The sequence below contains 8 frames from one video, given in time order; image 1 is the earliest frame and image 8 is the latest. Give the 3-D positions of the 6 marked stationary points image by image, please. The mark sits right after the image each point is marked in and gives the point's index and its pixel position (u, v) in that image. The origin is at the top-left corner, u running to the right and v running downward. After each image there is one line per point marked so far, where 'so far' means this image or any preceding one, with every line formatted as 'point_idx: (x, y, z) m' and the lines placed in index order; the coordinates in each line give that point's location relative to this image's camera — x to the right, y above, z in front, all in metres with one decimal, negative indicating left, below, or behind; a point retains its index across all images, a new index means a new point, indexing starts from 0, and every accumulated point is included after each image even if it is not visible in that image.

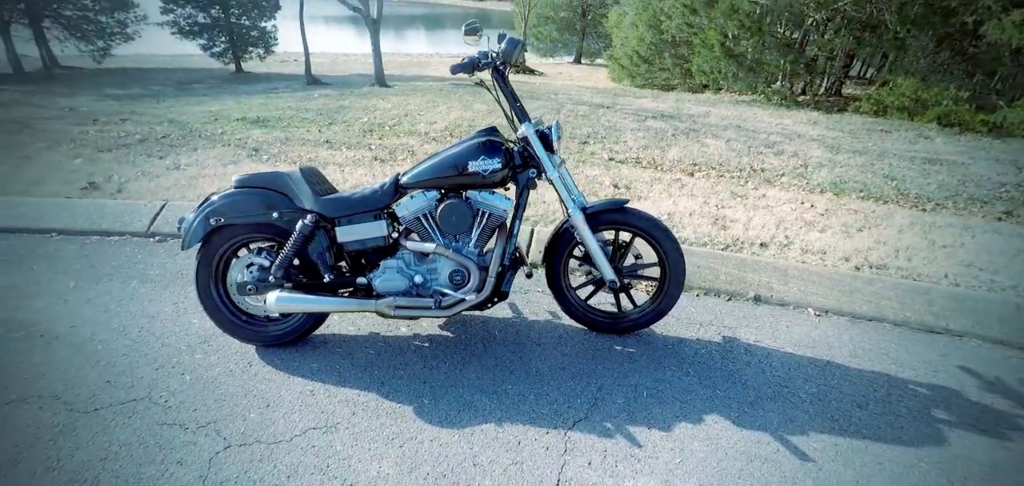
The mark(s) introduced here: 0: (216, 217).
0: (-1.5, +0.1, +2.7) m
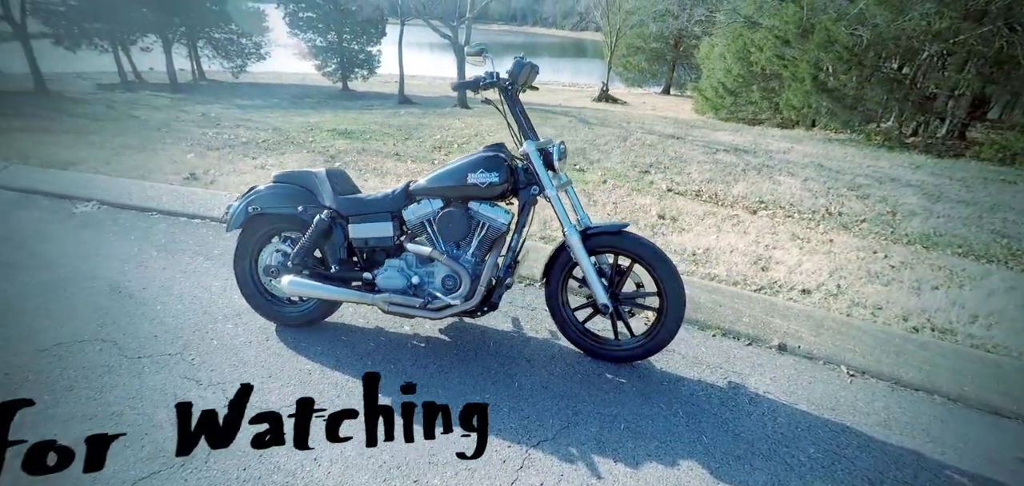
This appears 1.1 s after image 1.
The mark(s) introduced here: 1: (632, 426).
0: (-1.5, +0.2, +3.0) m
1: (+0.6, -0.9, +2.6) m
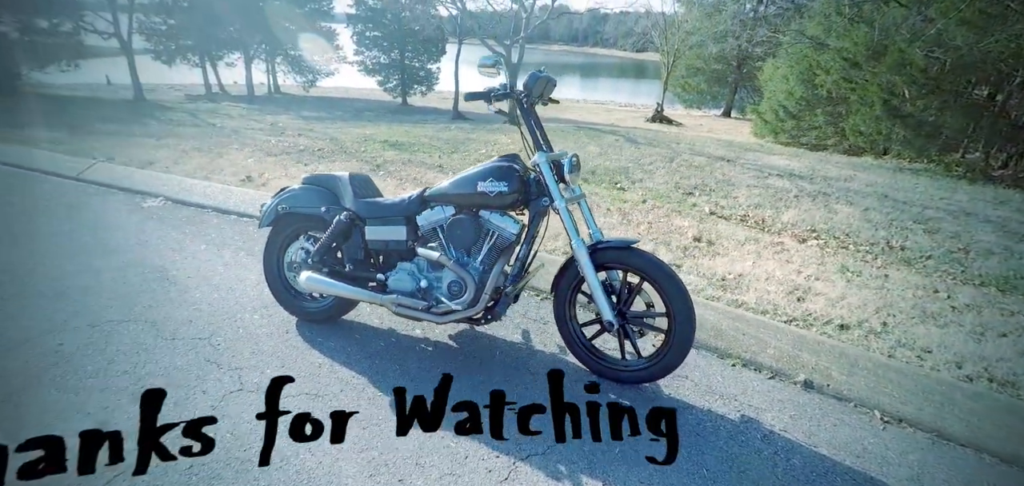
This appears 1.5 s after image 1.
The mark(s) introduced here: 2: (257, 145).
0: (-1.4, +0.2, +3.2) m
1: (+0.6, -1.0, +2.5) m
2: (-3.2, +1.2, +6.7) m
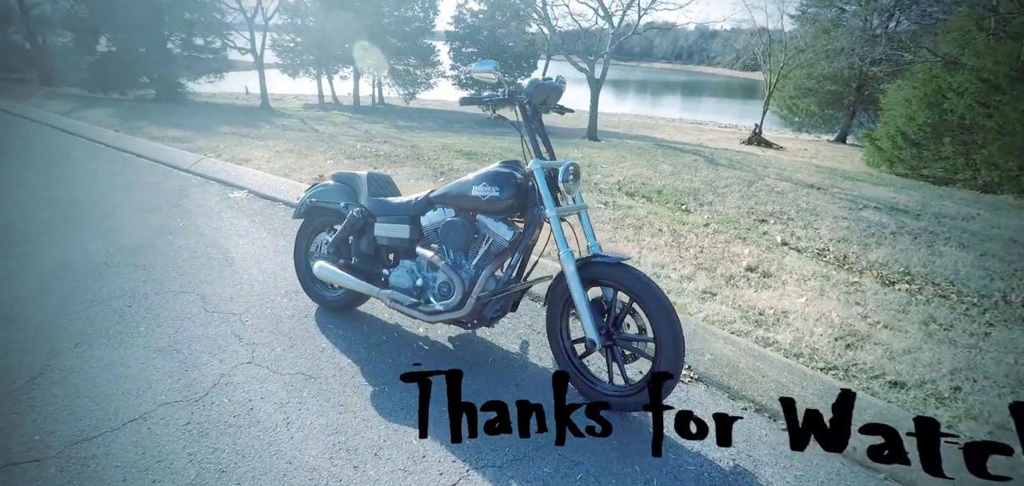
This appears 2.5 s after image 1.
0: (-1.3, +0.3, +3.5) m
1: (+0.3, -1.0, +2.4) m
2: (-2.3, +1.3, +7.3) m
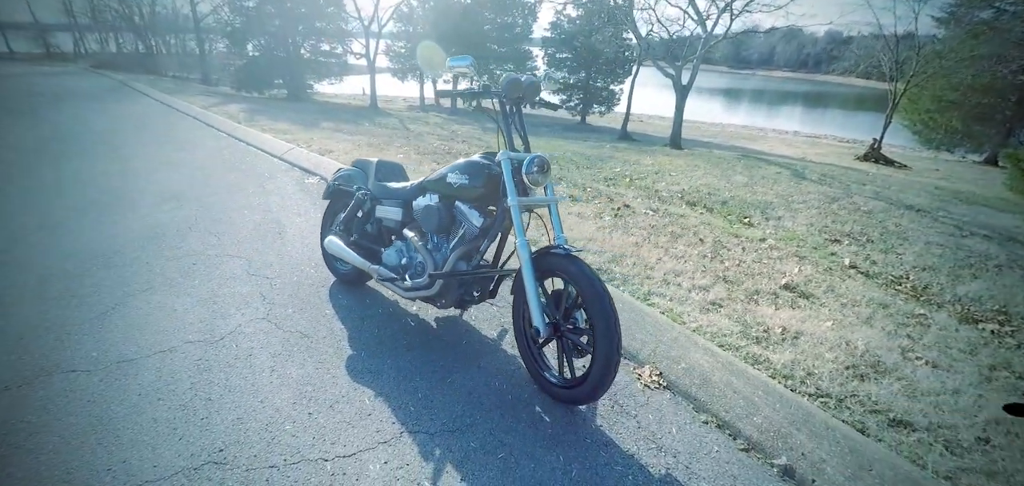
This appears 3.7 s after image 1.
0: (-1.3, +0.4, +3.8) m
1: (0.0, -1.0, +2.4) m
2: (-1.3, +1.4, +7.7) m
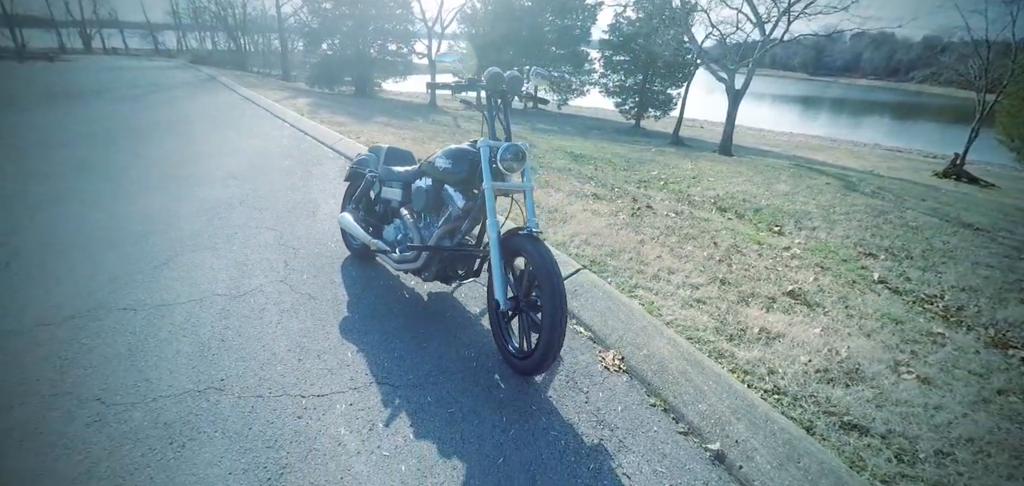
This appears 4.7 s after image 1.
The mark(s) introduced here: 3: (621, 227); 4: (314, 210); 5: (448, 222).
0: (-1.2, +0.6, +4.2) m
1: (-0.3, -0.9, +2.6) m
2: (-0.7, +1.5, +8.1) m
3: (+1.0, +0.1, +4.8) m
4: (-2.0, +0.3, +5.4) m
5: (-0.4, +0.1, +3.2) m
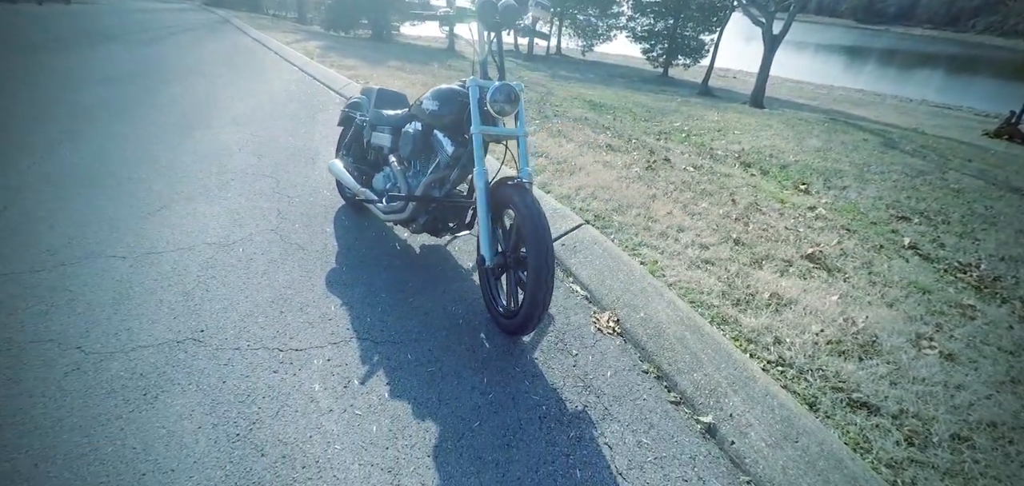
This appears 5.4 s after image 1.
0: (-1.2, +1.0, +4.0) m
1: (-0.4, -0.6, +2.5) m
2: (-0.5, +2.2, +7.7) m
3: (+1.0, +0.5, +4.5) m
4: (-1.9, +0.9, +5.2) m
5: (-0.4, +0.4, +3.0) m
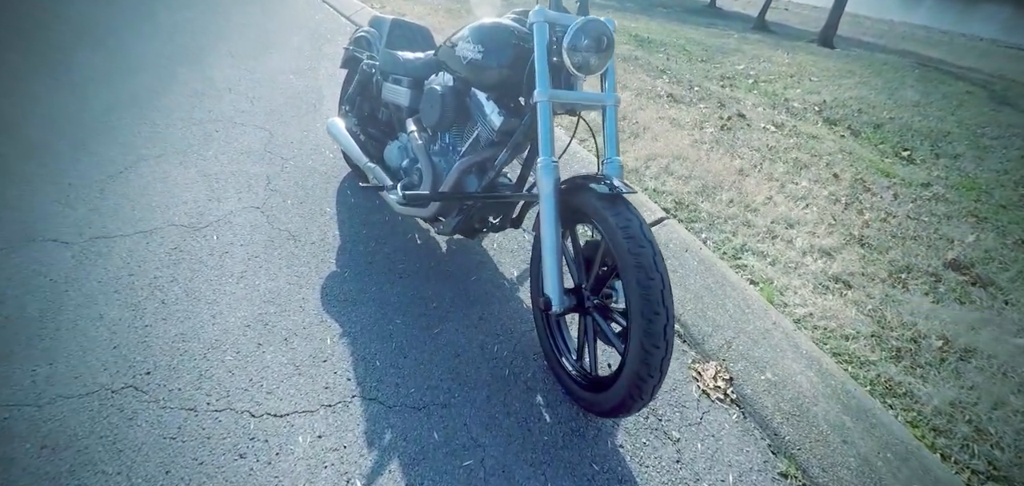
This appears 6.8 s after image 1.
0: (-0.9, +1.1, +3.0) m
1: (-0.1, -0.7, +1.7) m
2: (-0.1, +2.8, +6.5) m
3: (+1.3, +0.6, +3.5) m
4: (-1.6, +1.1, +4.2) m
5: (-0.1, +0.4, +2.1) m
